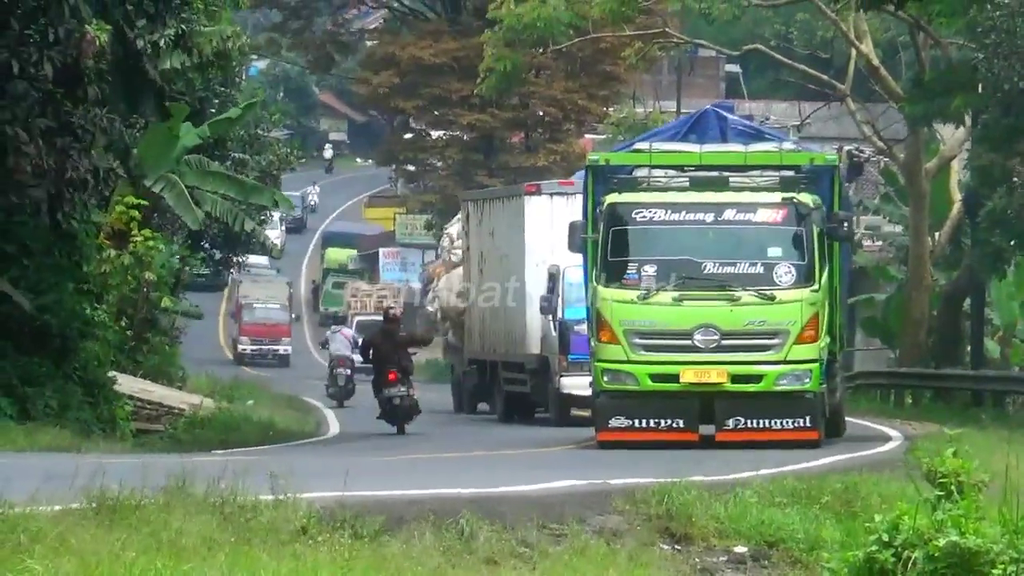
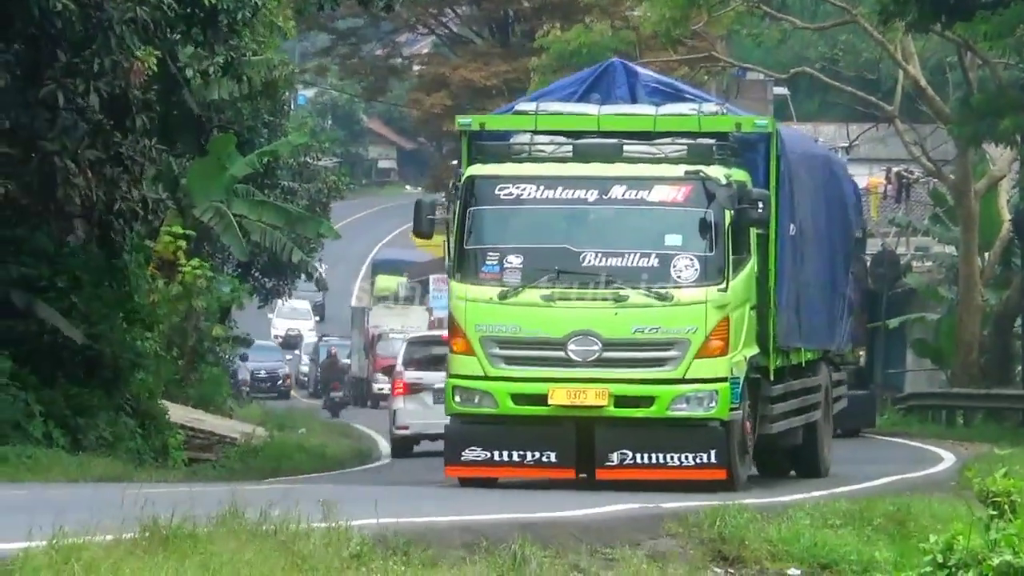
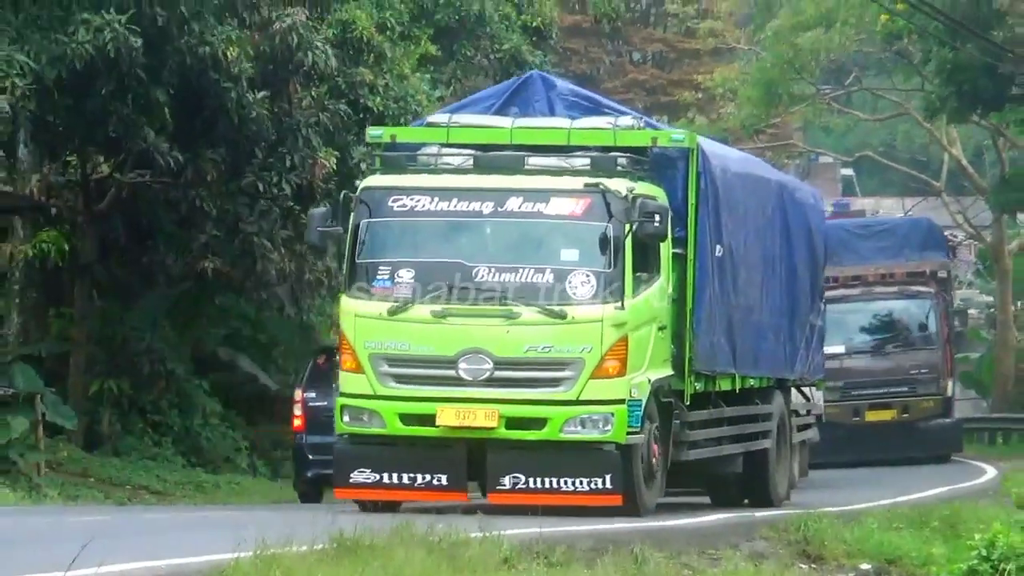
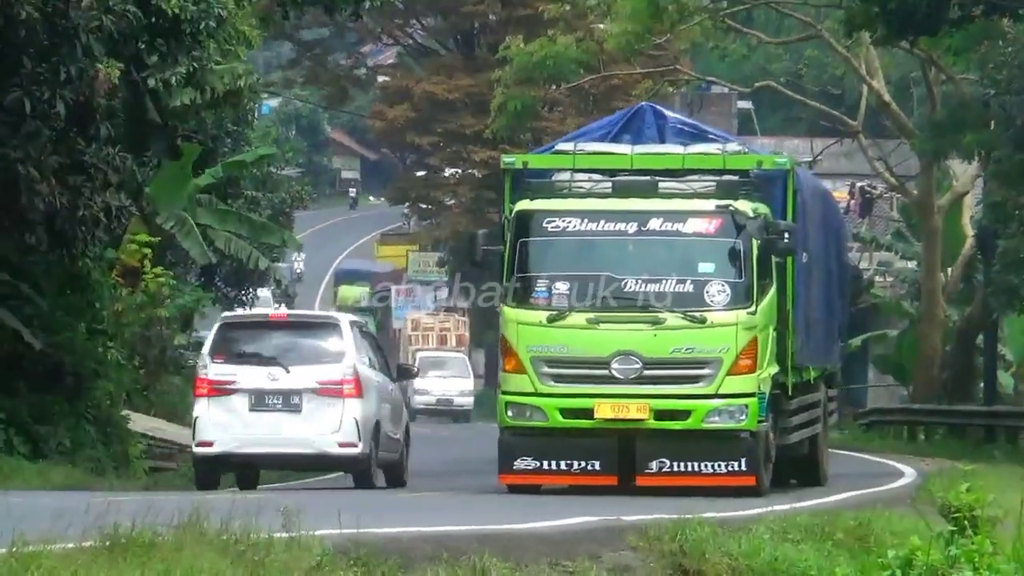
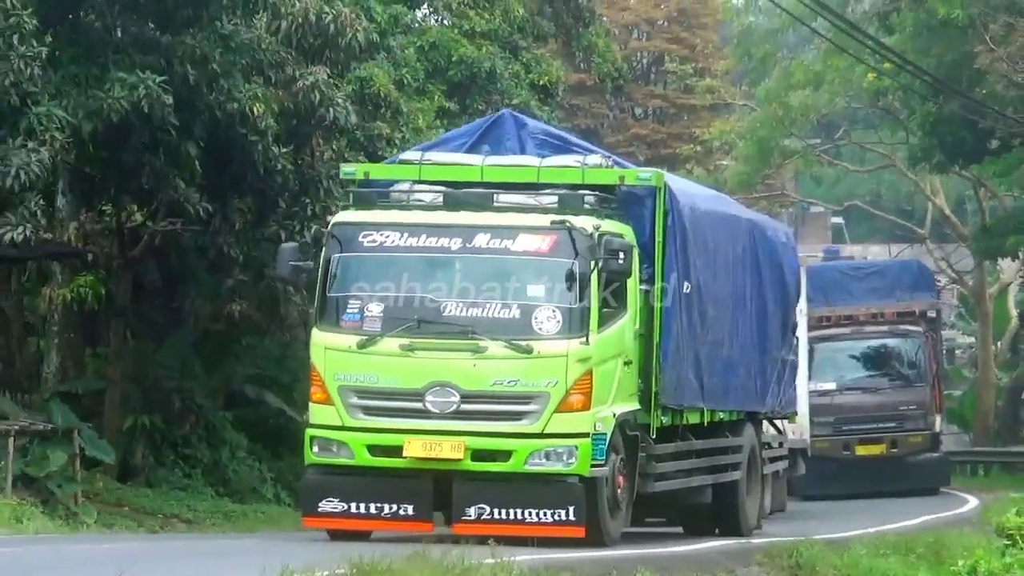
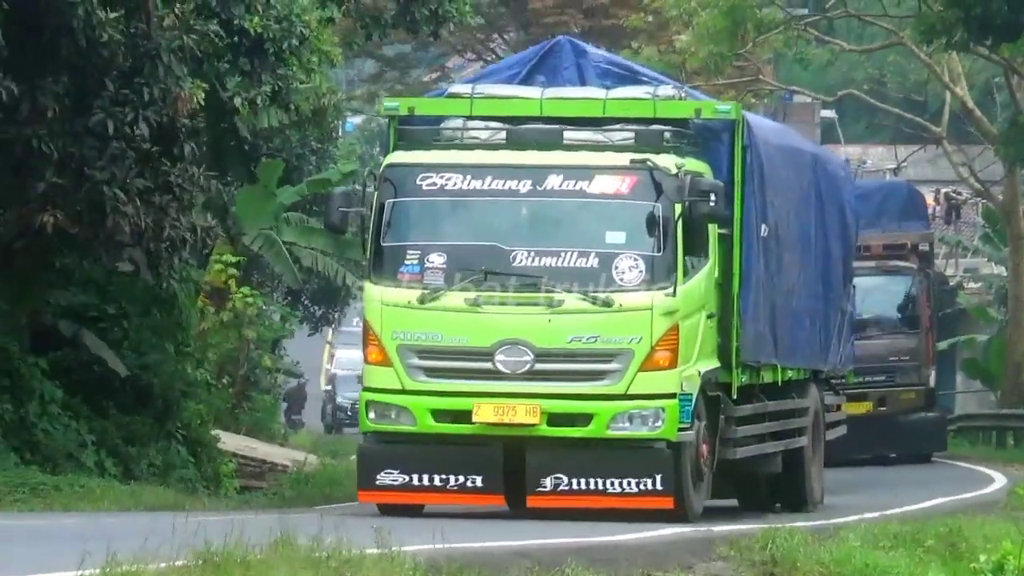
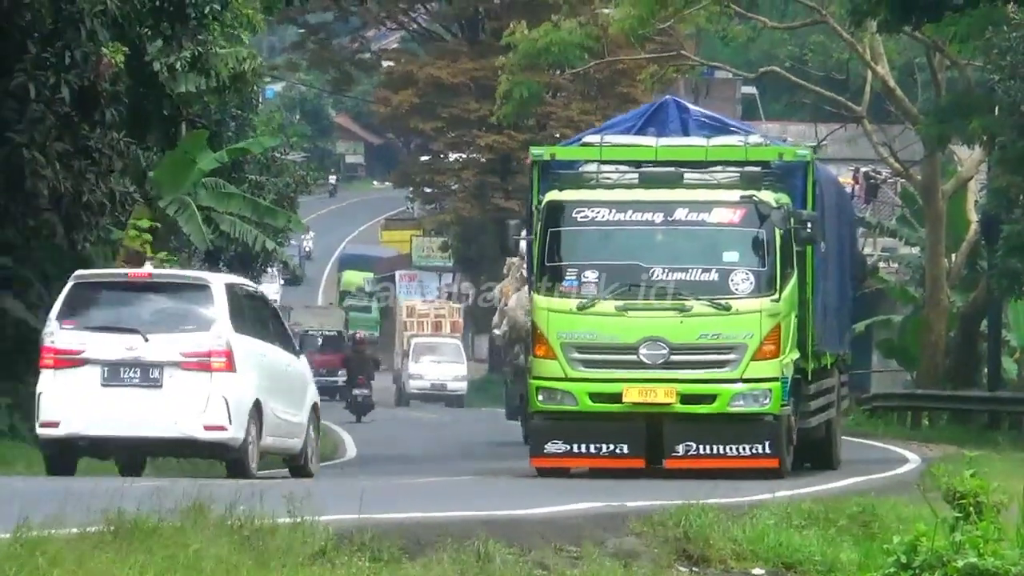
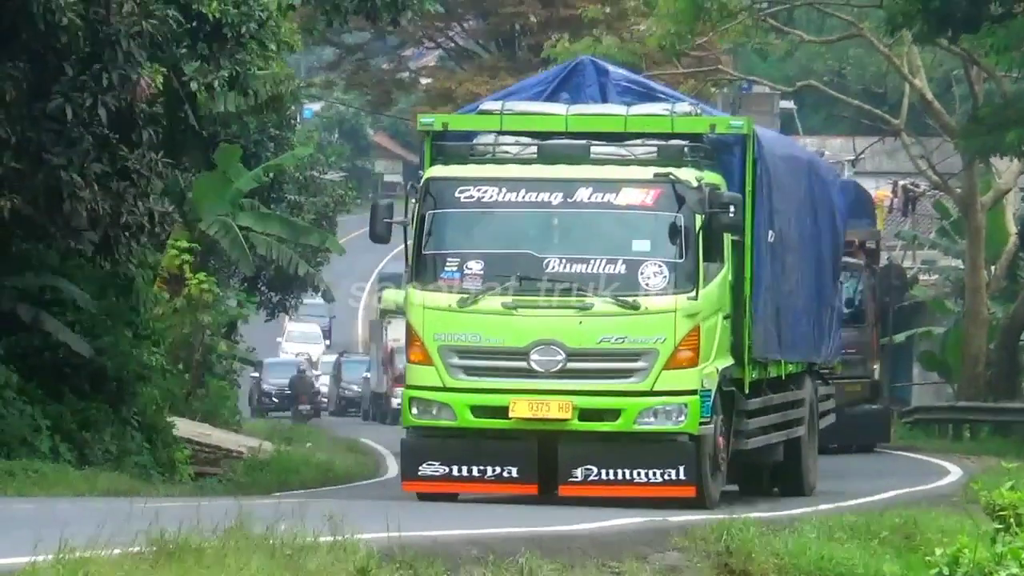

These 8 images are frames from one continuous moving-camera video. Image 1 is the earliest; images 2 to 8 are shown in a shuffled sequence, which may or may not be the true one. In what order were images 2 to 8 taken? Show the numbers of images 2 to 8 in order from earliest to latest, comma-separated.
7, 4, 2, 8, 6, 3, 5
